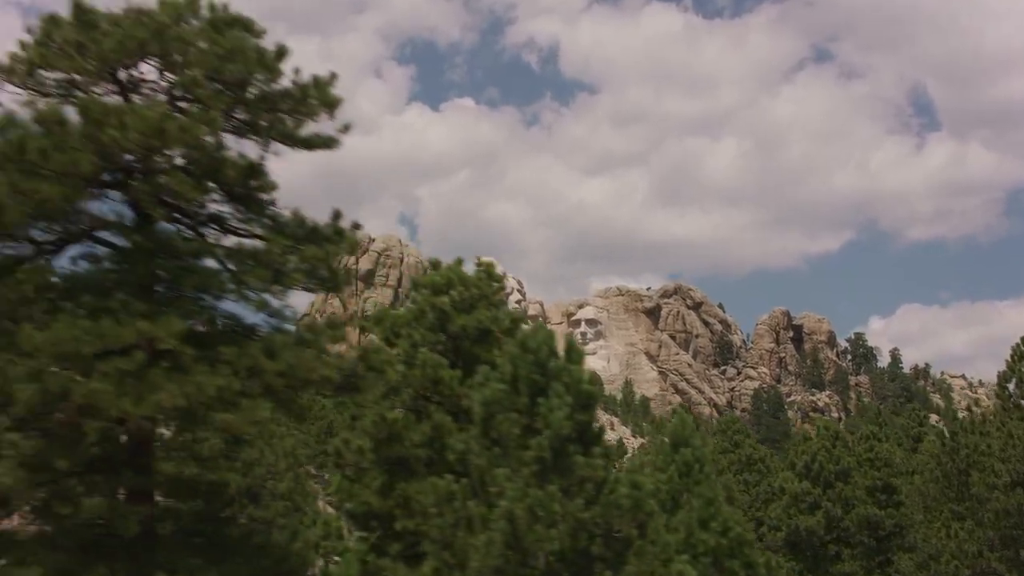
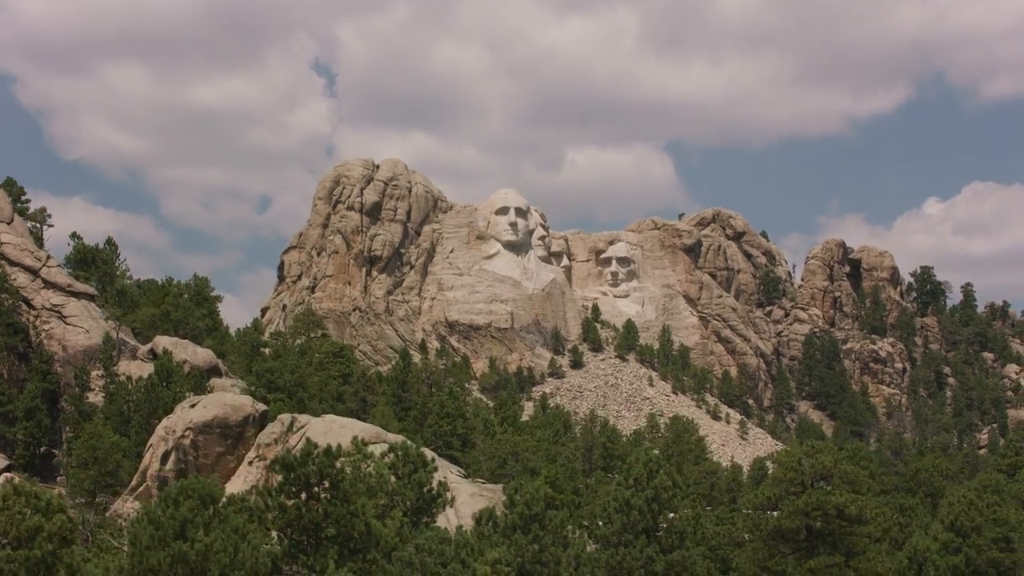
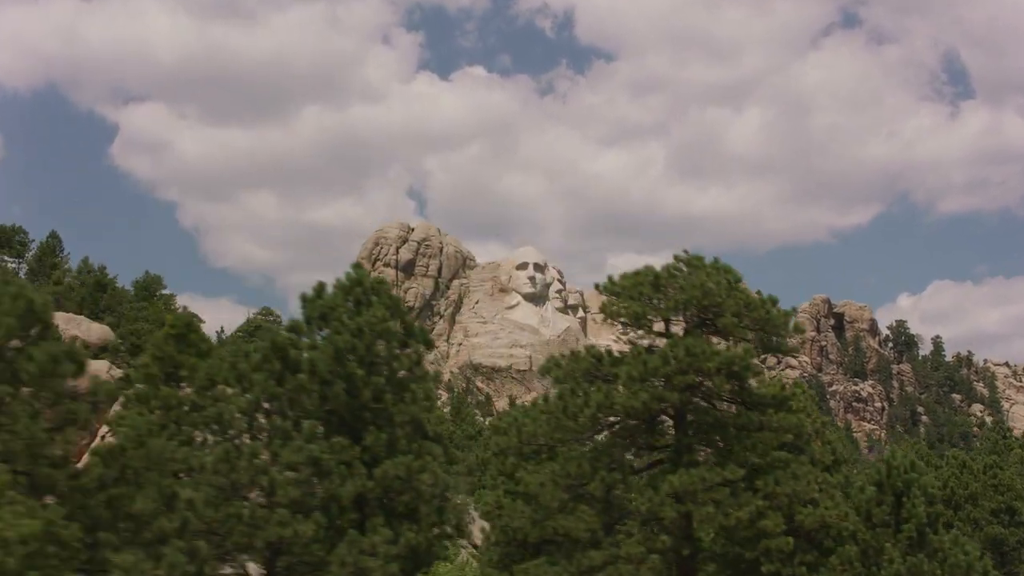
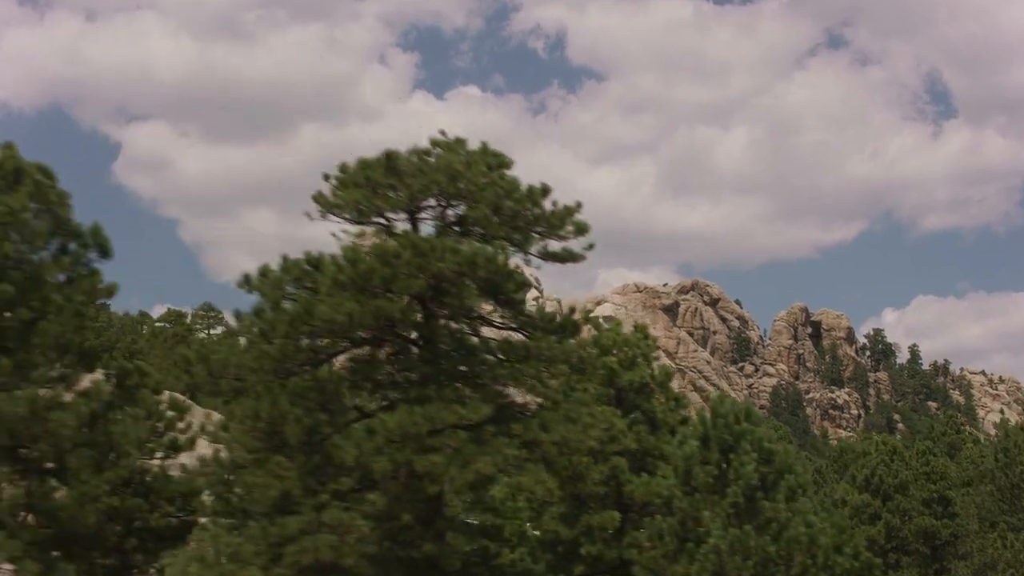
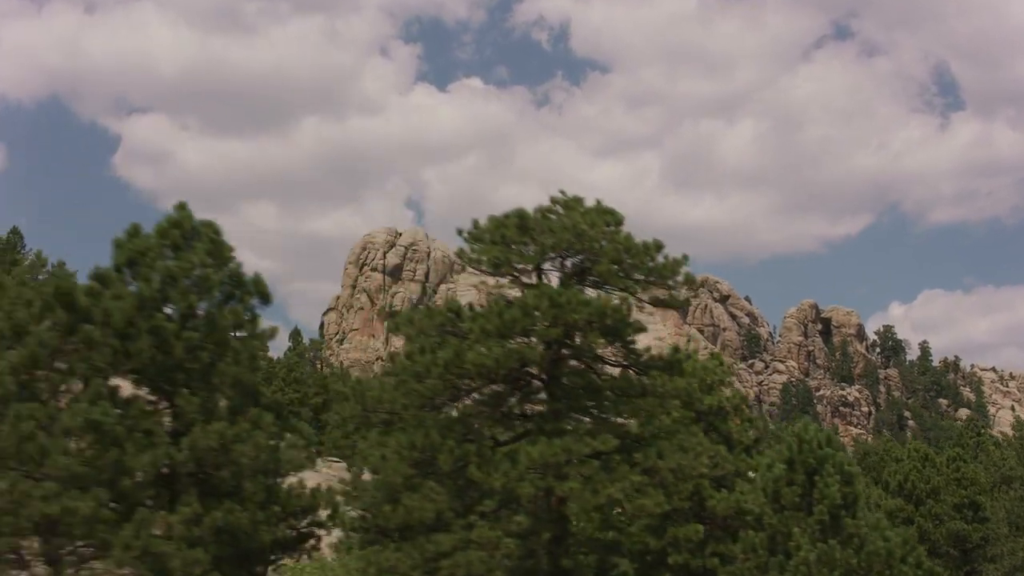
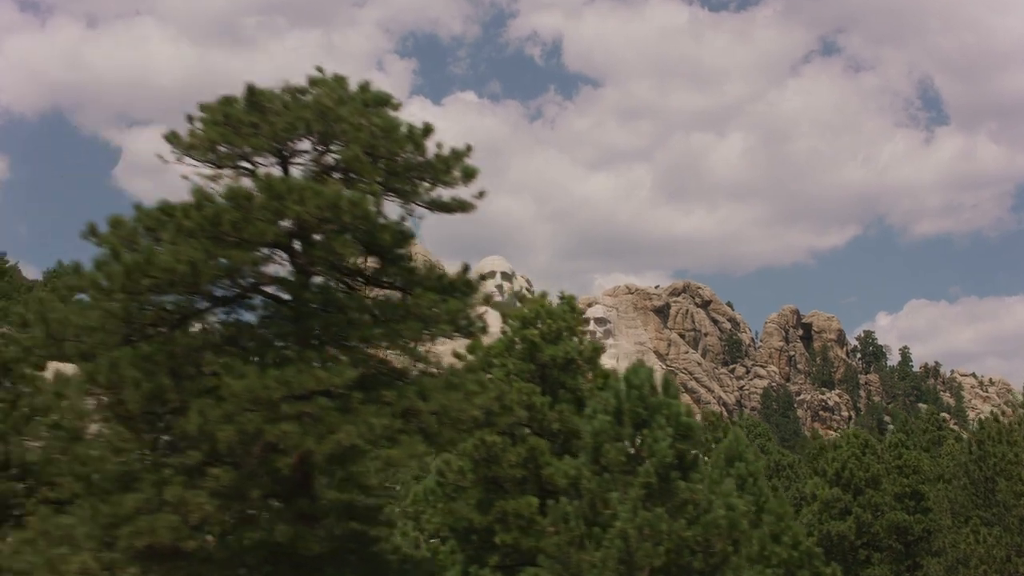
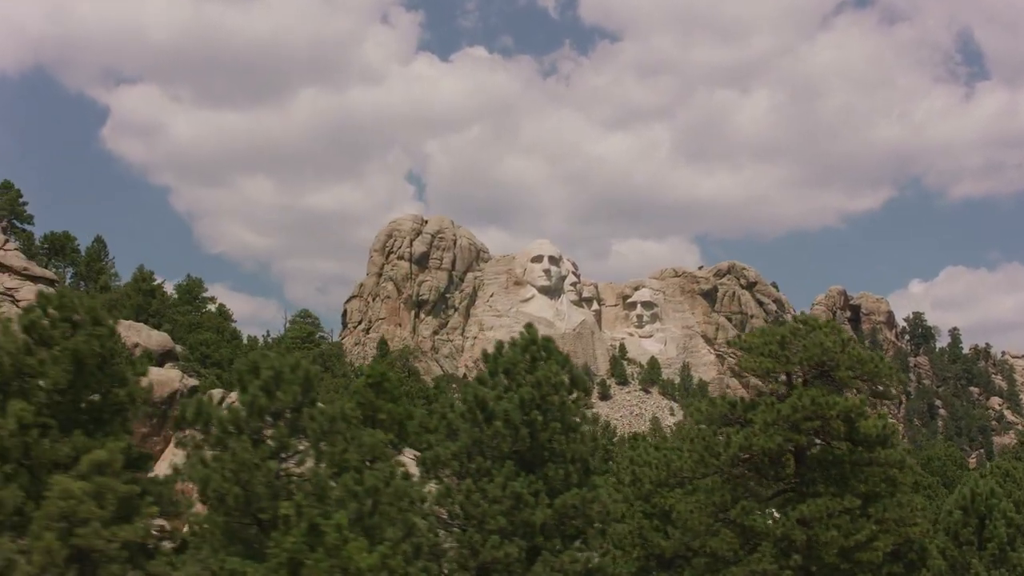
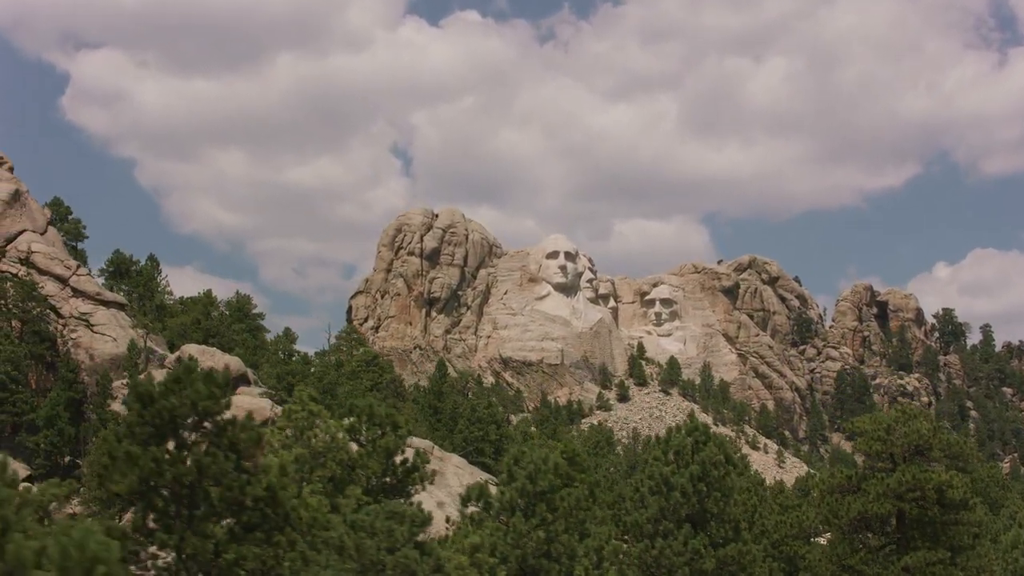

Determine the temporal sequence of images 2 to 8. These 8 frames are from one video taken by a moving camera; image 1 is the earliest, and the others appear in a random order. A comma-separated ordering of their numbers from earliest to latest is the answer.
6, 4, 5, 3, 7, 8, 2
